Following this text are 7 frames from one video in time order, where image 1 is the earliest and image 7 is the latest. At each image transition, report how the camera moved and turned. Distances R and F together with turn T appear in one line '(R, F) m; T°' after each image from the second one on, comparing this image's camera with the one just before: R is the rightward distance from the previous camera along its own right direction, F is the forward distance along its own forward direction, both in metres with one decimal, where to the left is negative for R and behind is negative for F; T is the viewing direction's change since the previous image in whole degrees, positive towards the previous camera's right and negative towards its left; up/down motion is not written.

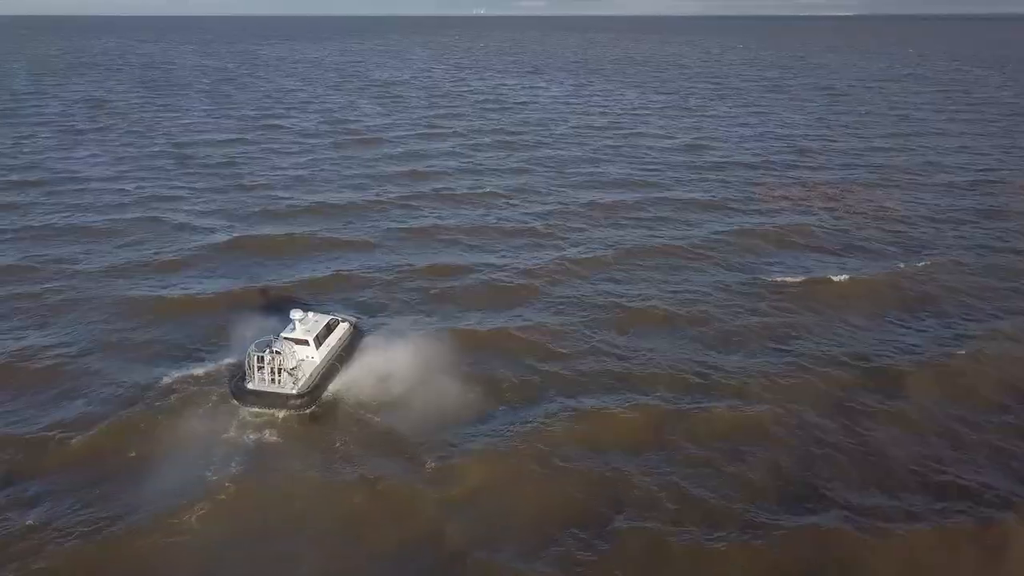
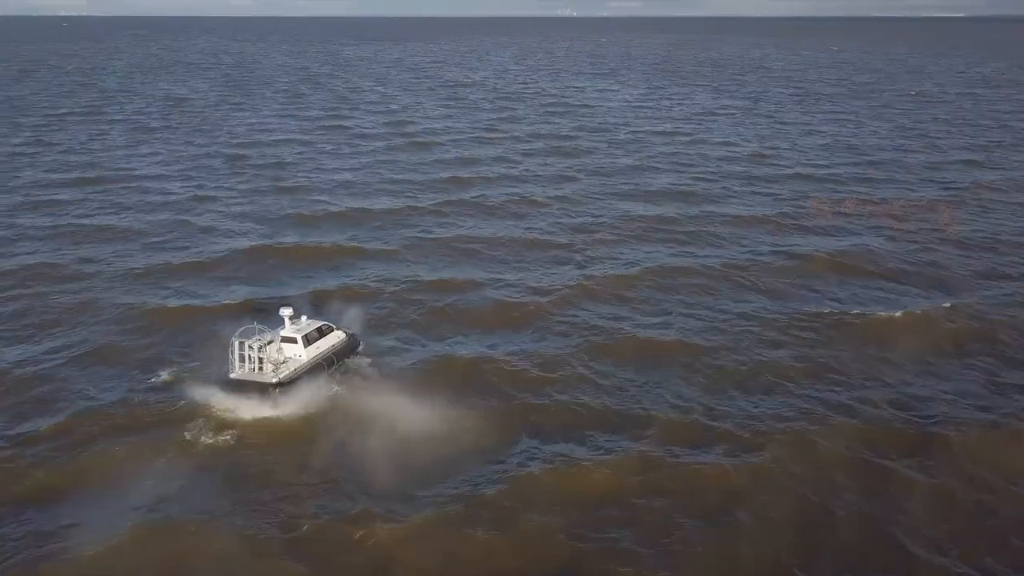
(+2.1, +1.6) m; -6°
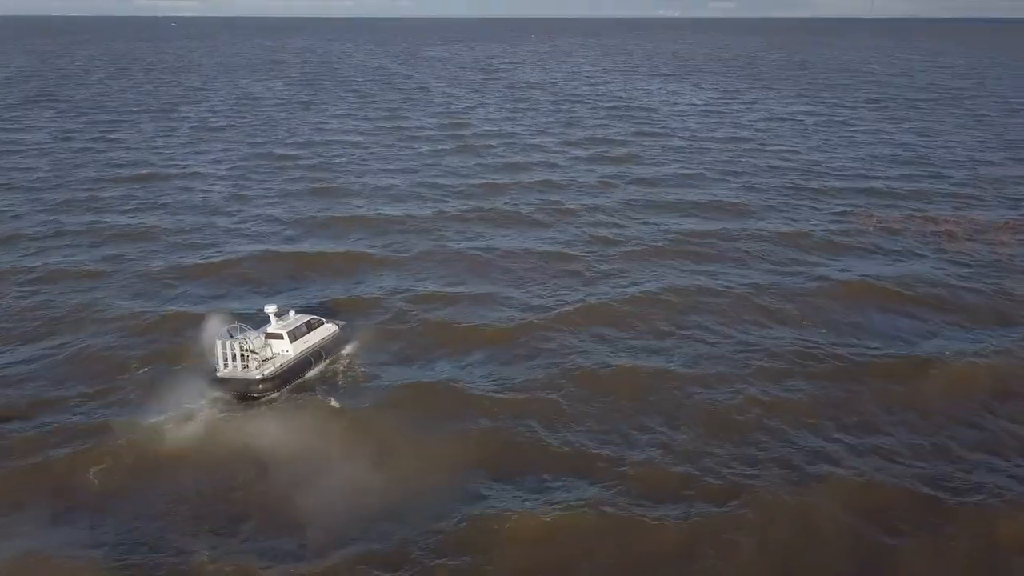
(+2.6, +1.1) m; -6°
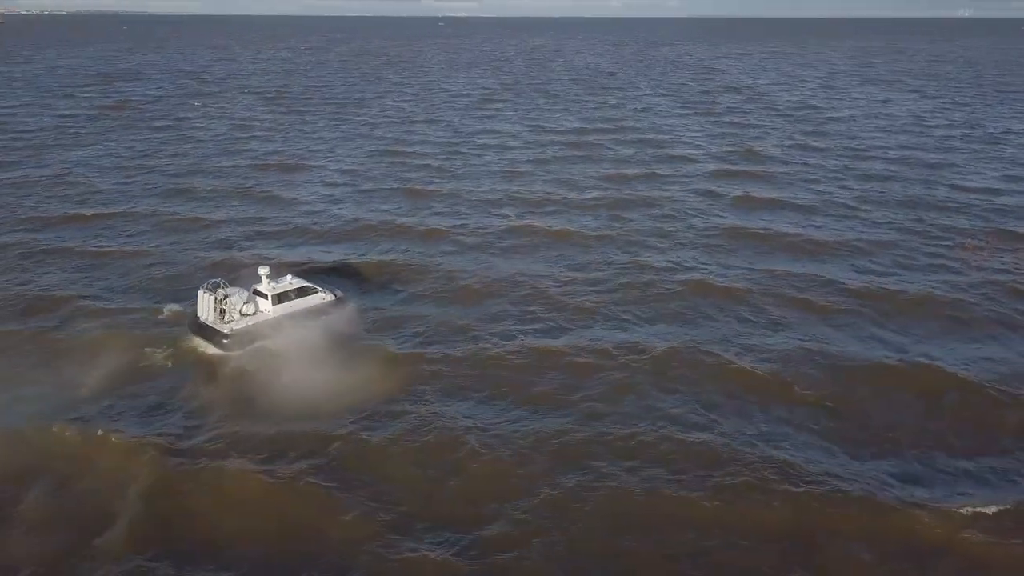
(+8.2, +2.8) m; -16°
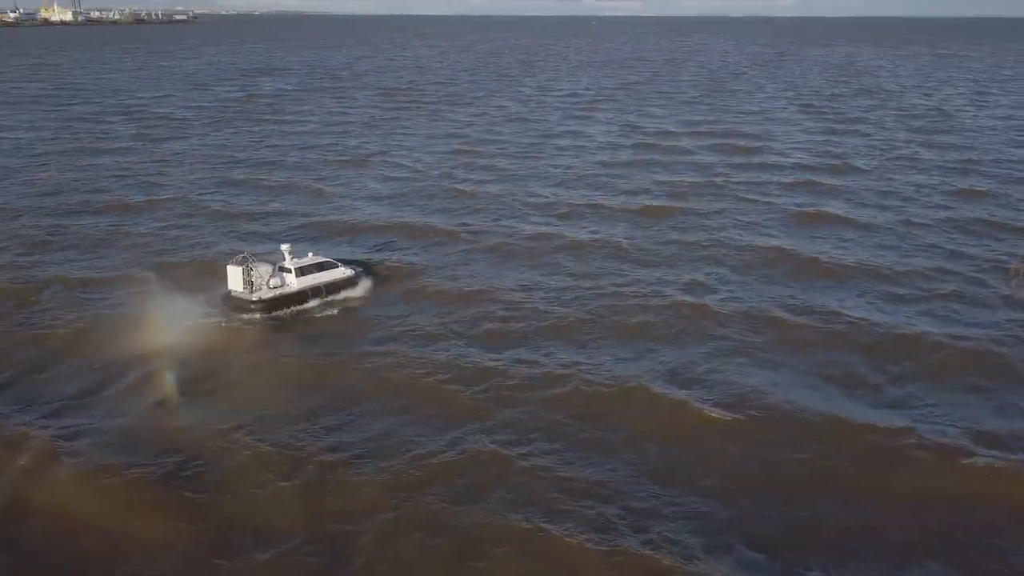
(+5.5, +0.7) m; -10°
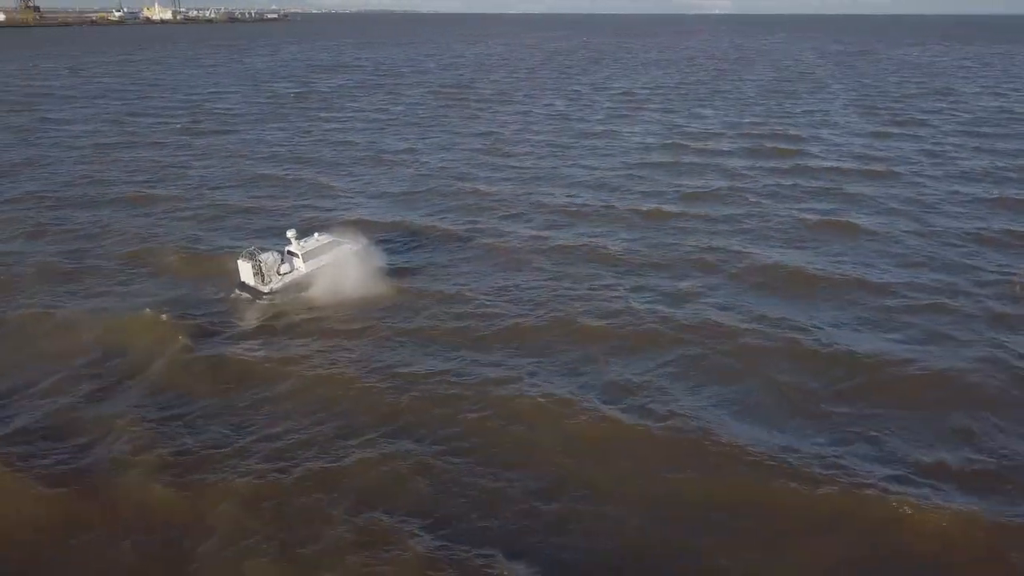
(+3.4, +0.1) m; -5°
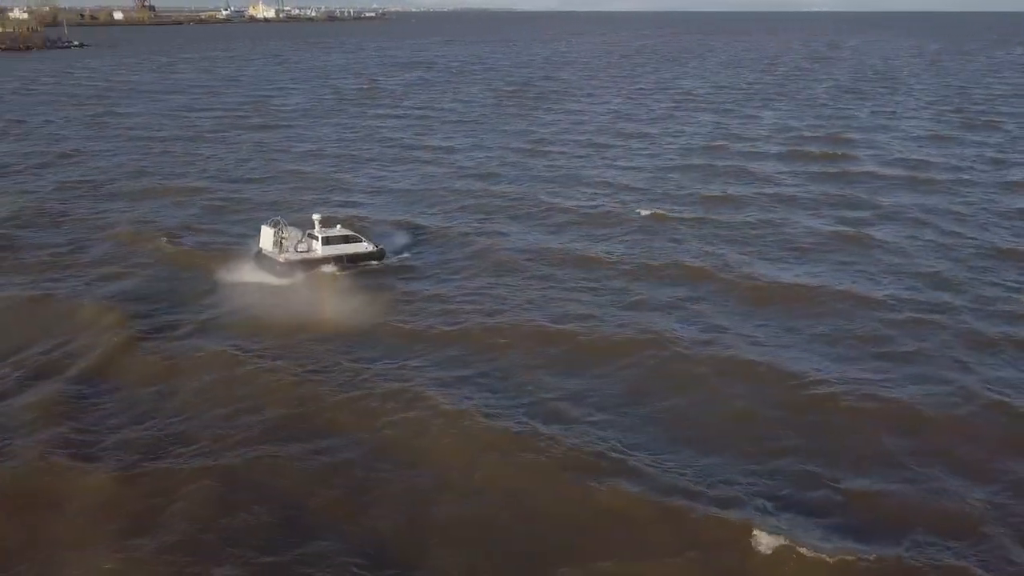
(+3.7, +0.2) m; -6°
